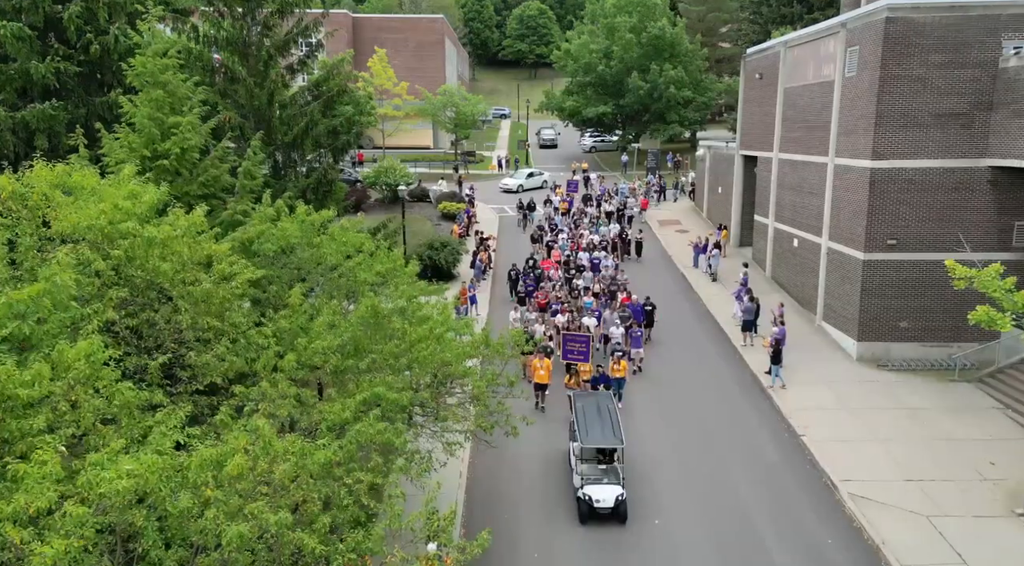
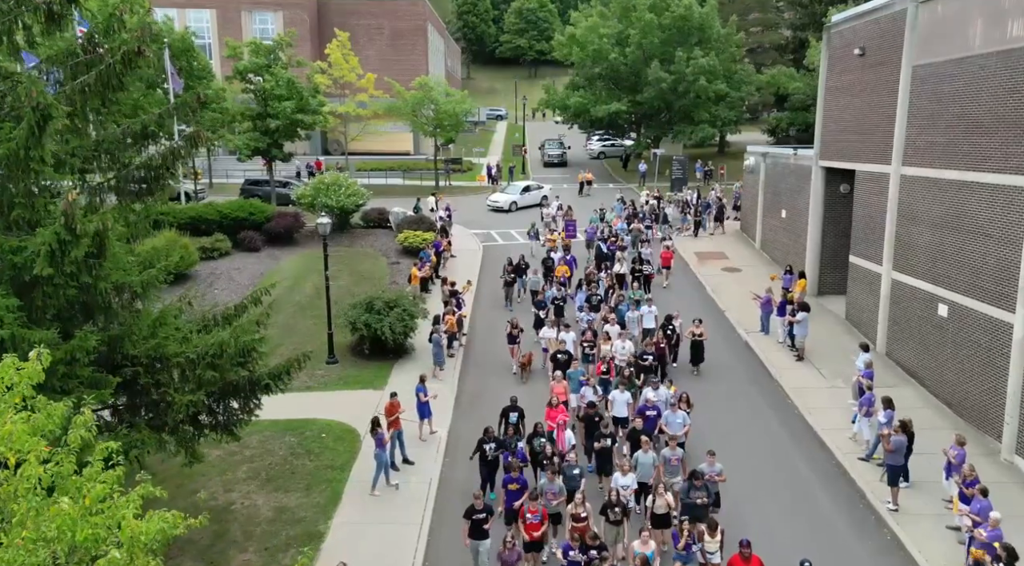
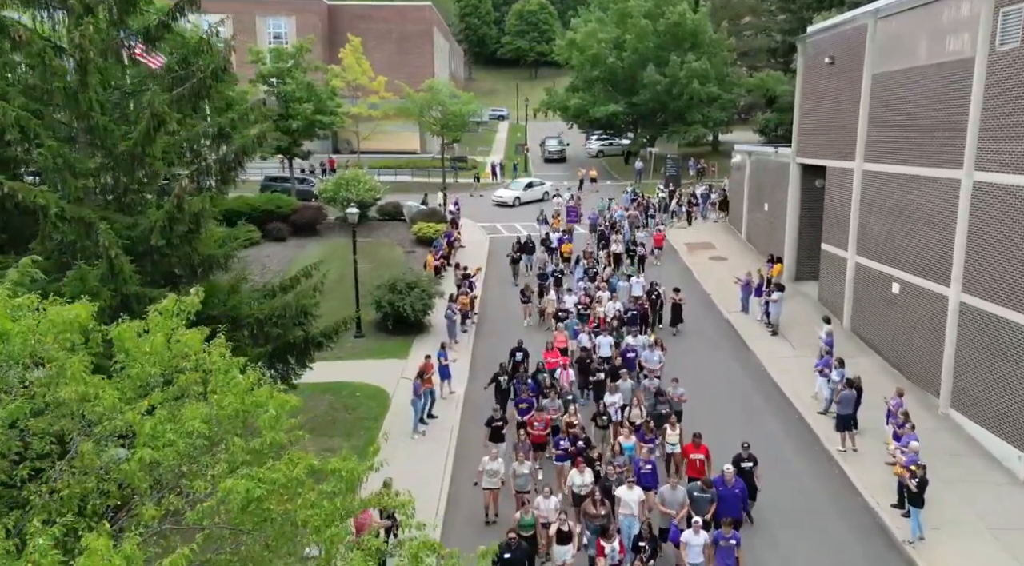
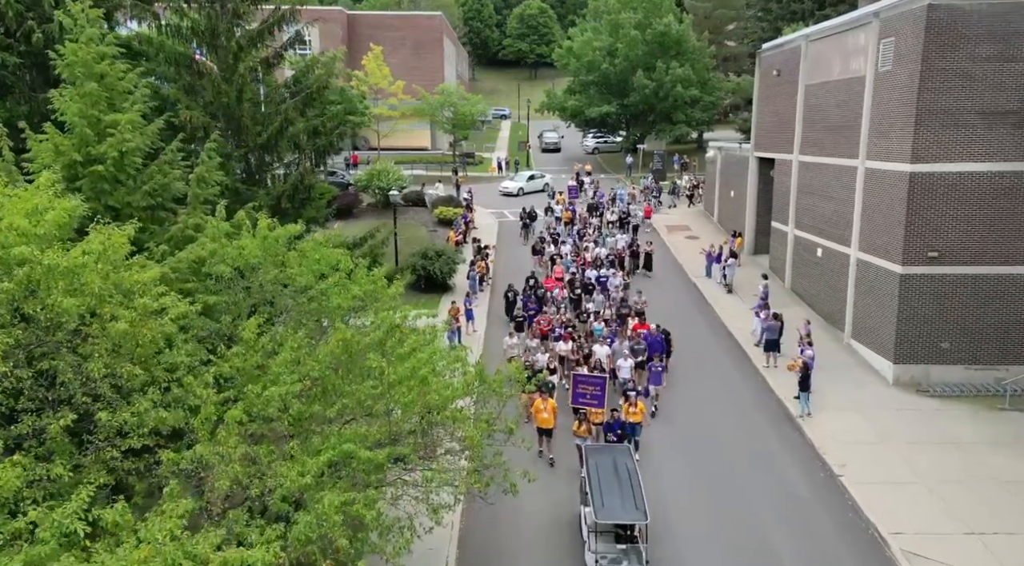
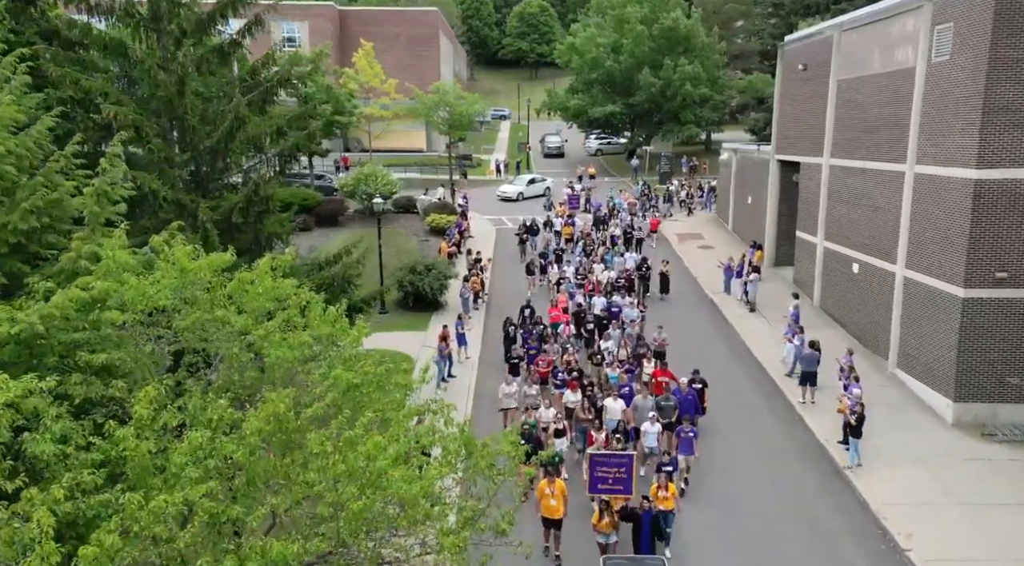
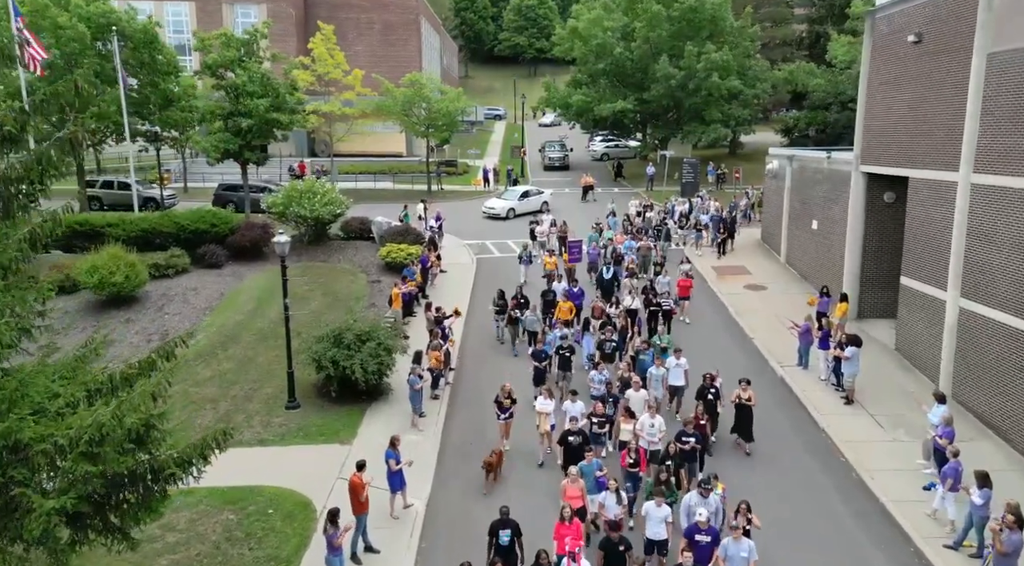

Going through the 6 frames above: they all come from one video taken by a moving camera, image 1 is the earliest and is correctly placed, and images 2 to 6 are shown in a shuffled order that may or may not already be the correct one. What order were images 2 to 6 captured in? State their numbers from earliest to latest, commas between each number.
4, 5, 3, 2, 6
